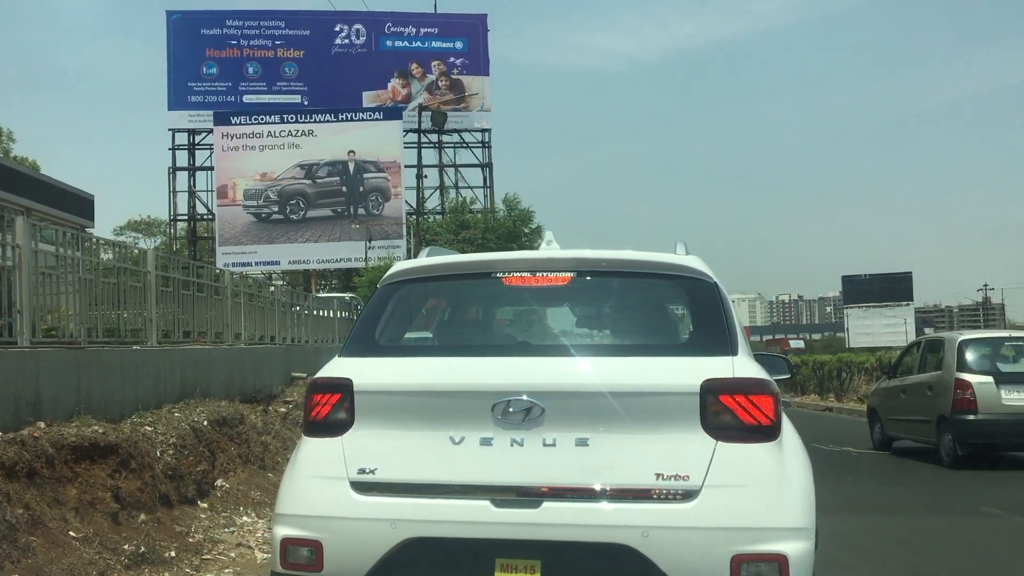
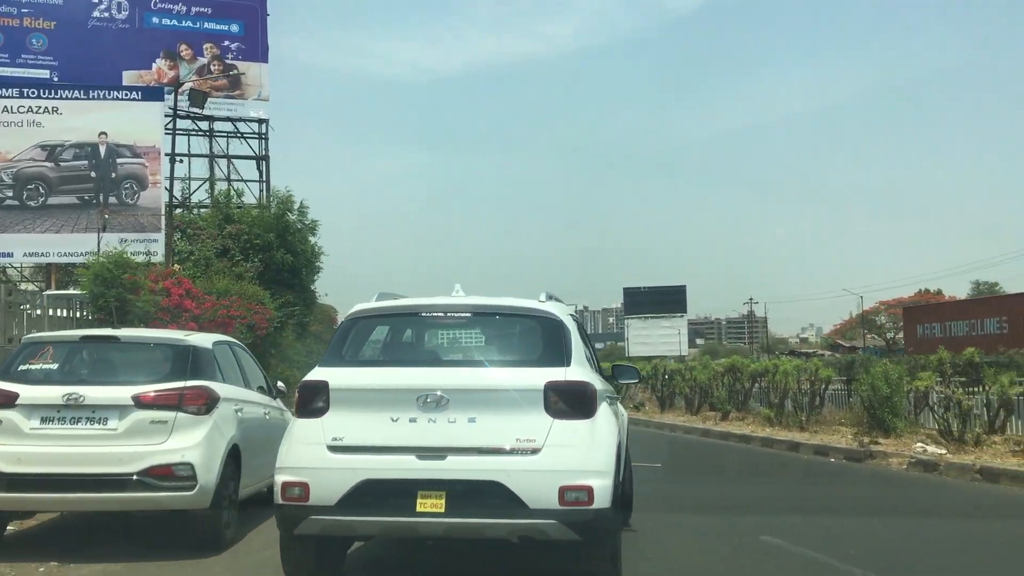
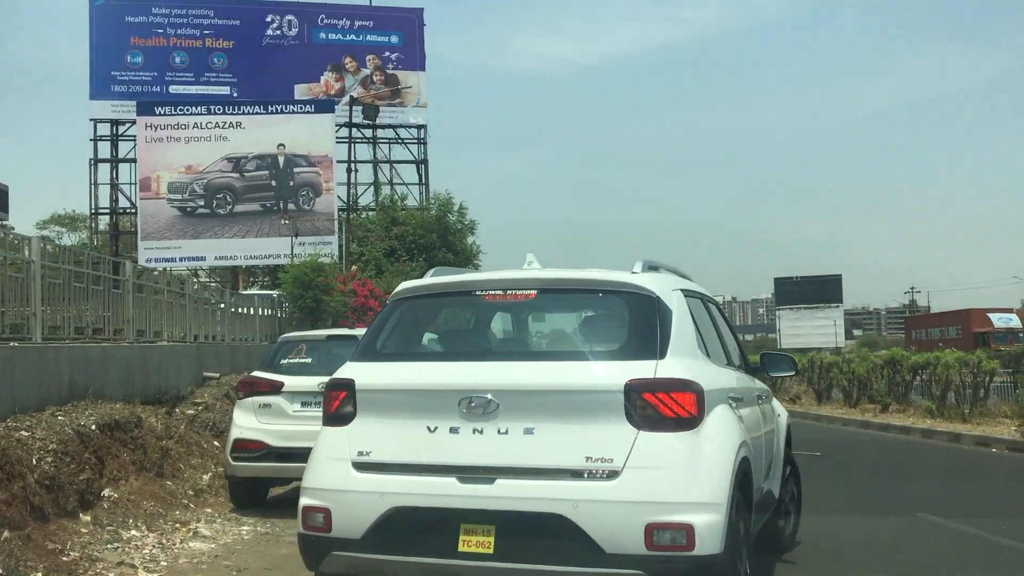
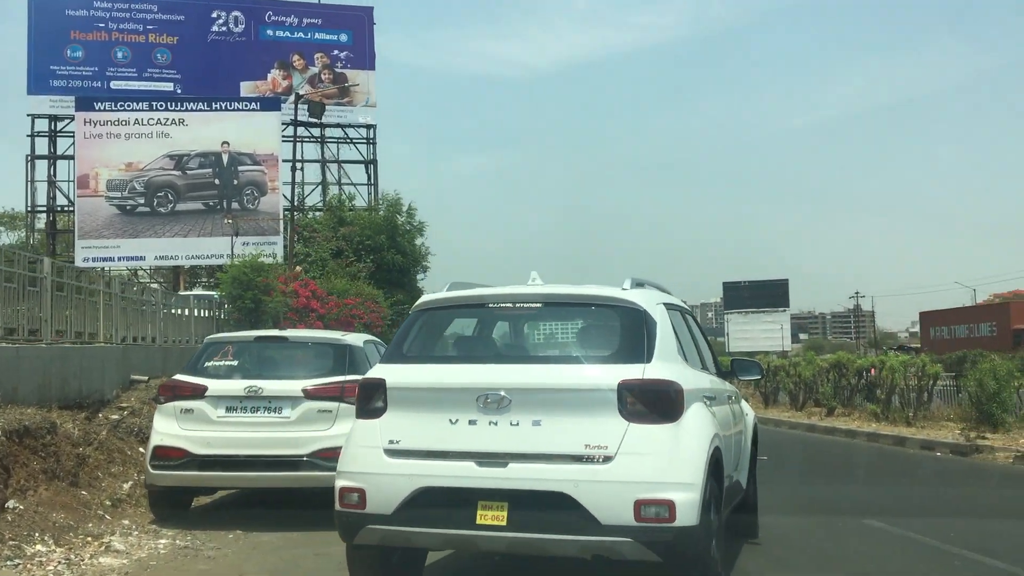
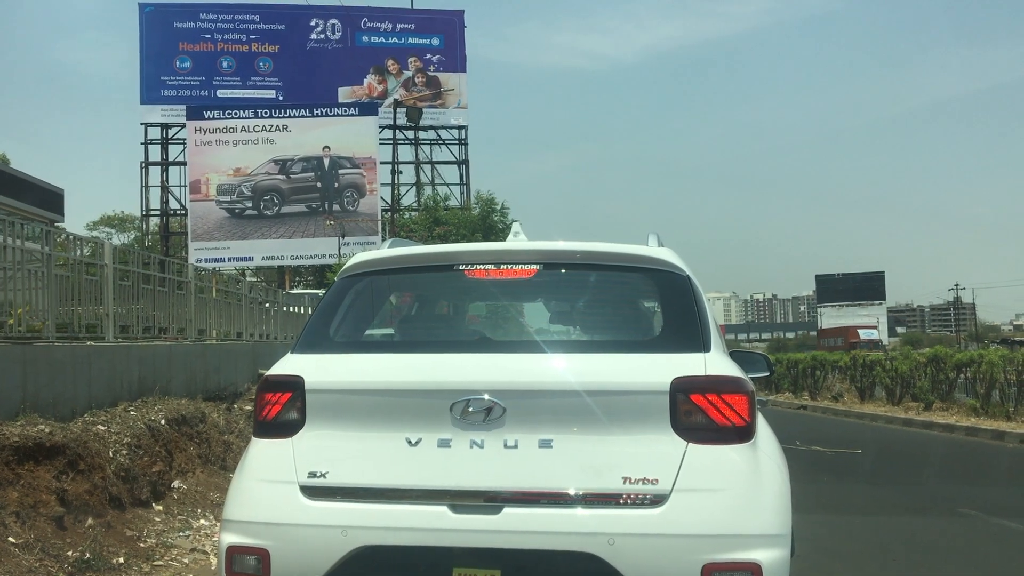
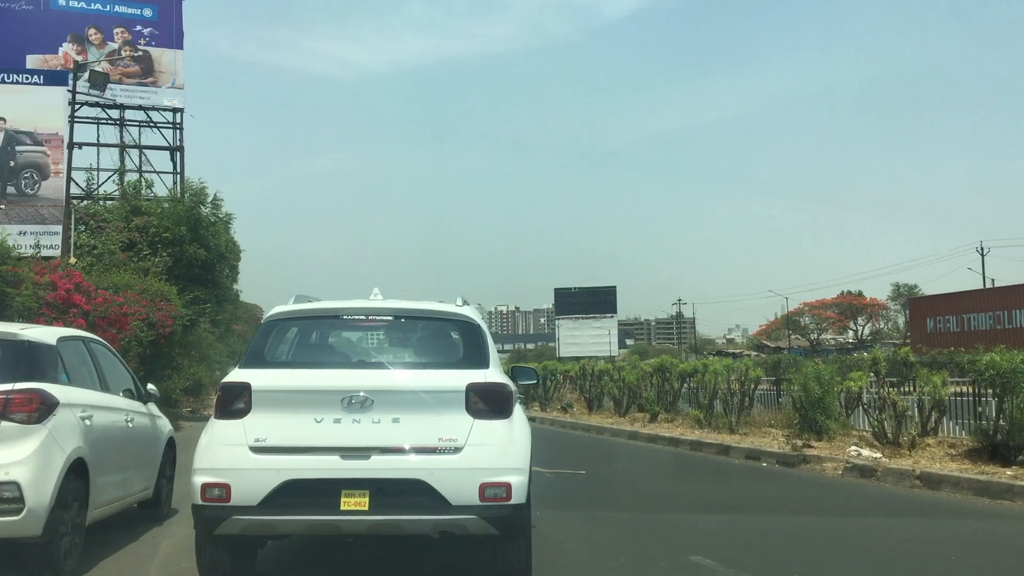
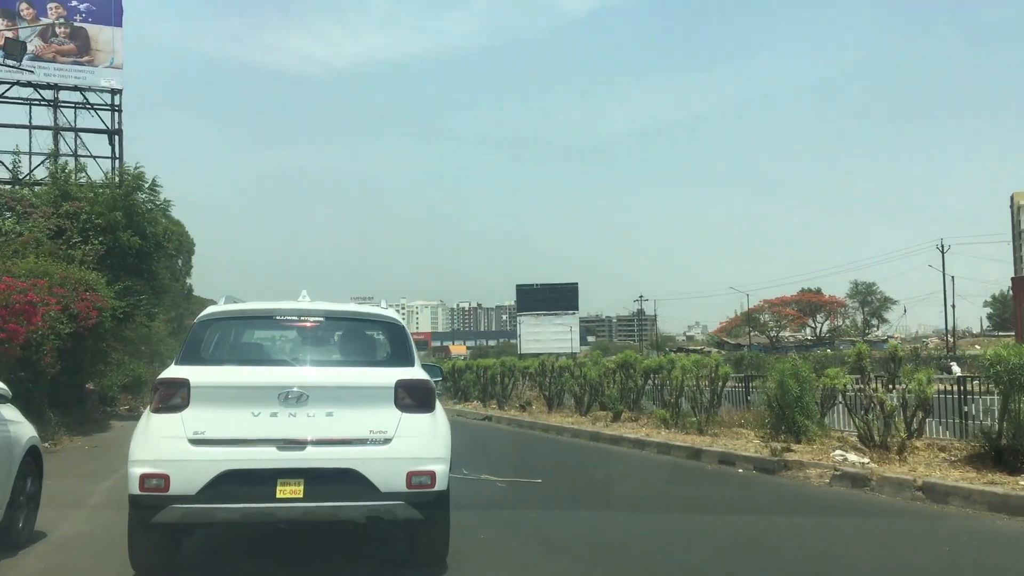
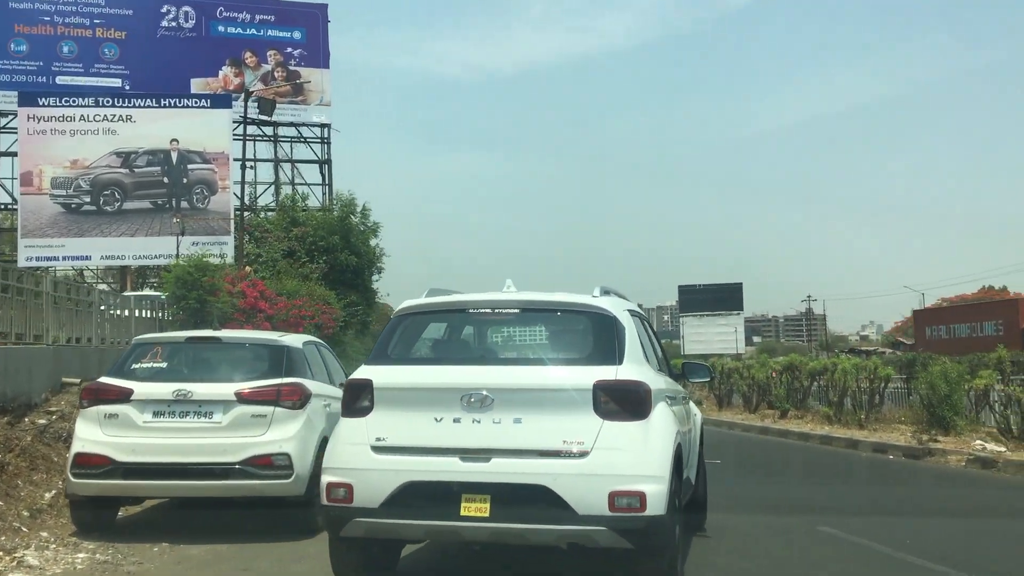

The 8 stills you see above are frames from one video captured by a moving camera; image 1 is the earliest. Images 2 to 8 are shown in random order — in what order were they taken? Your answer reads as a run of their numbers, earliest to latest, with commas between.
5, 3, 4, 8, 2, 6, 7
